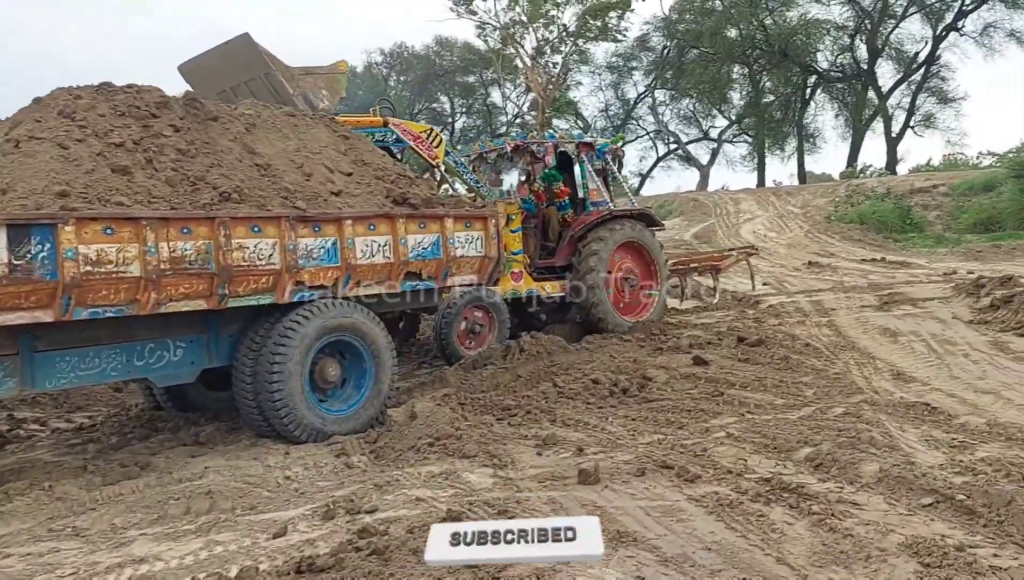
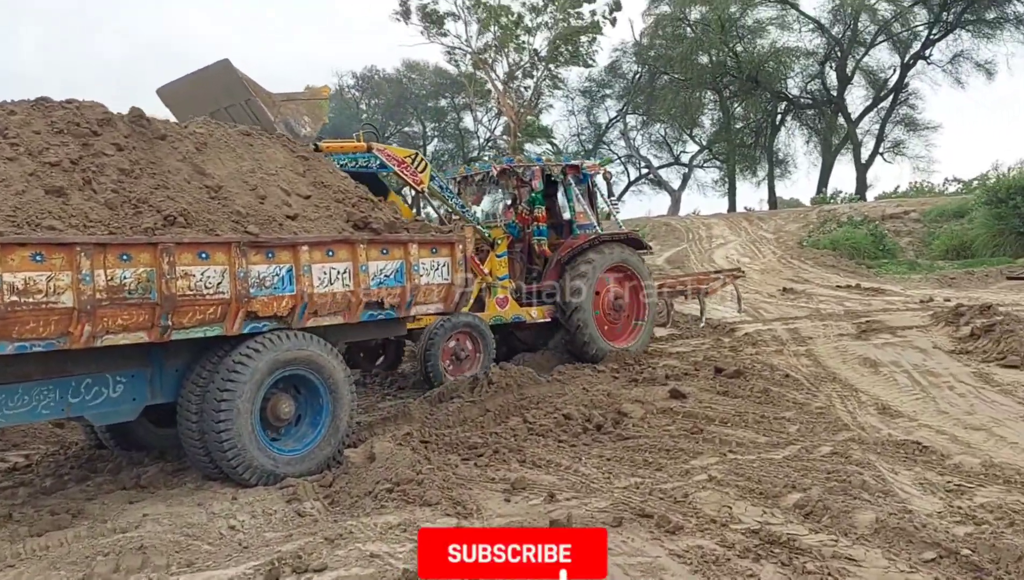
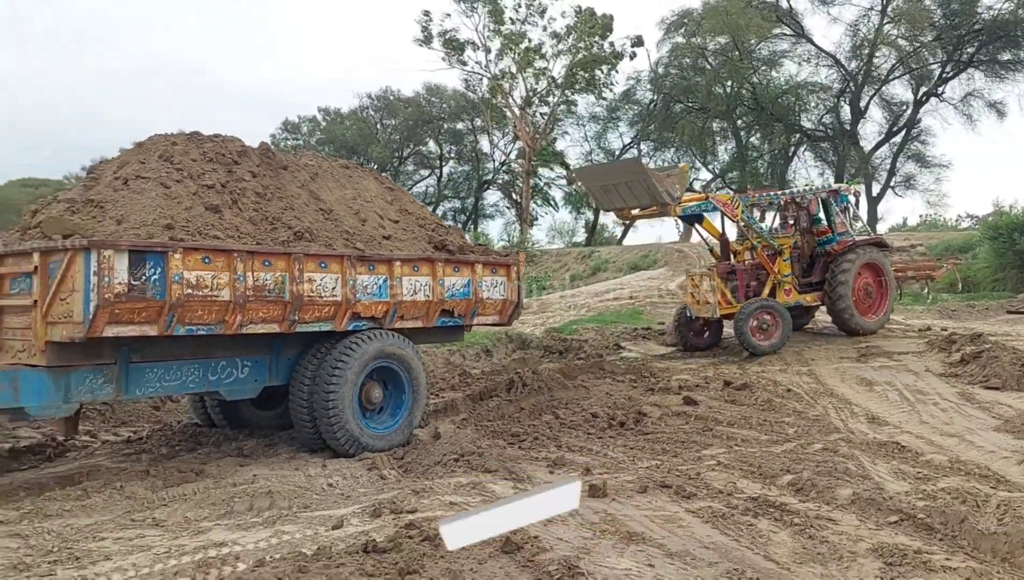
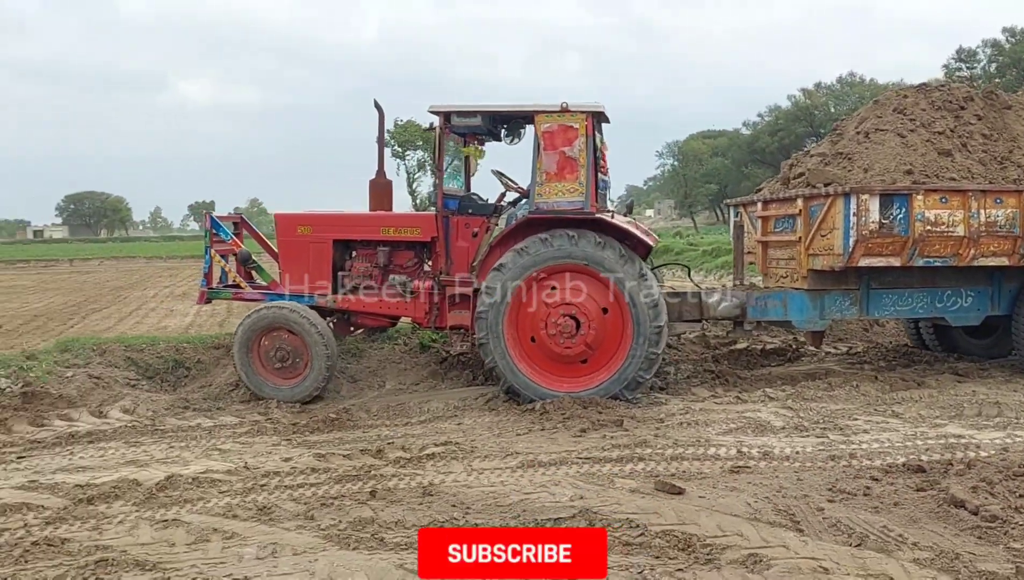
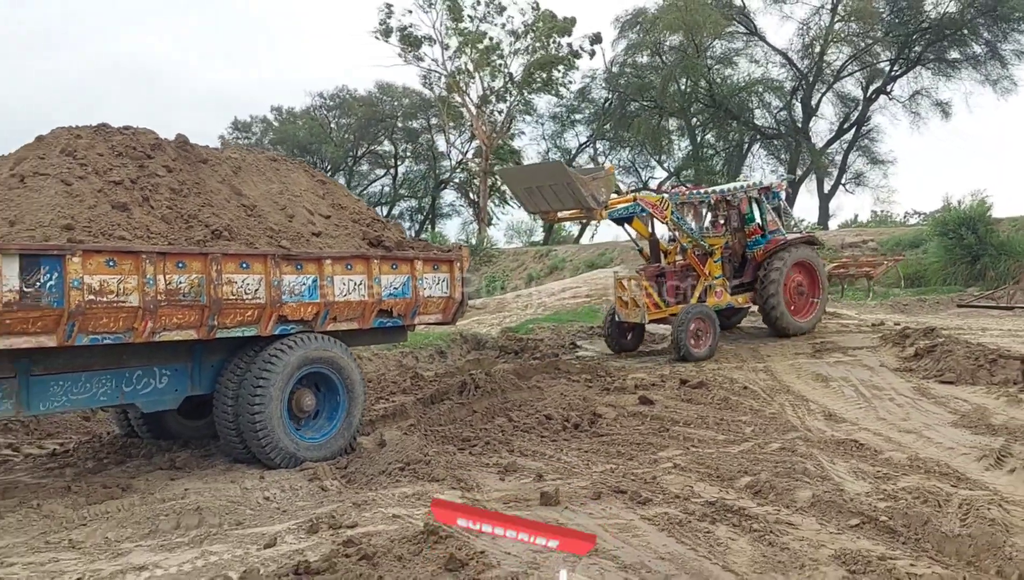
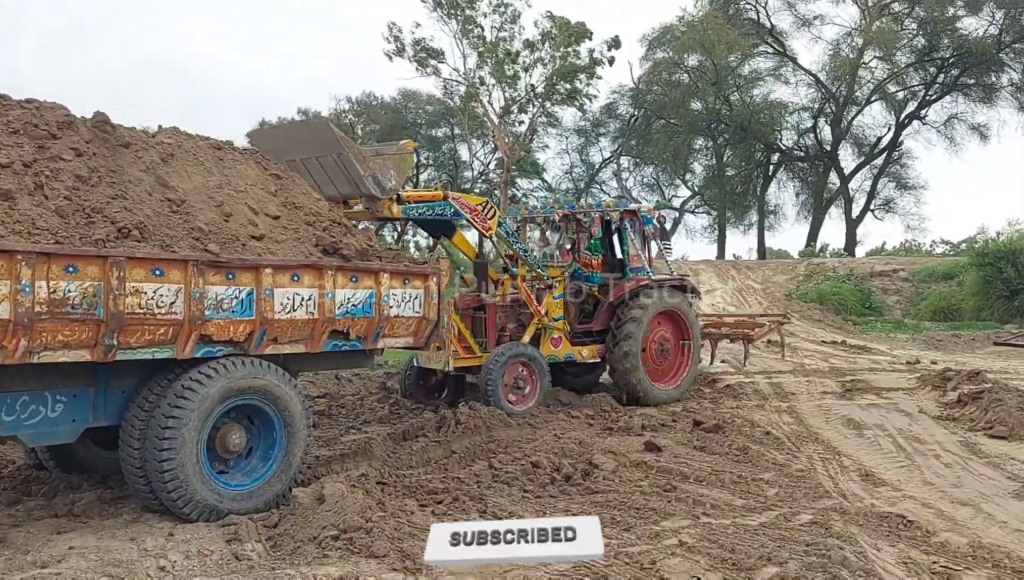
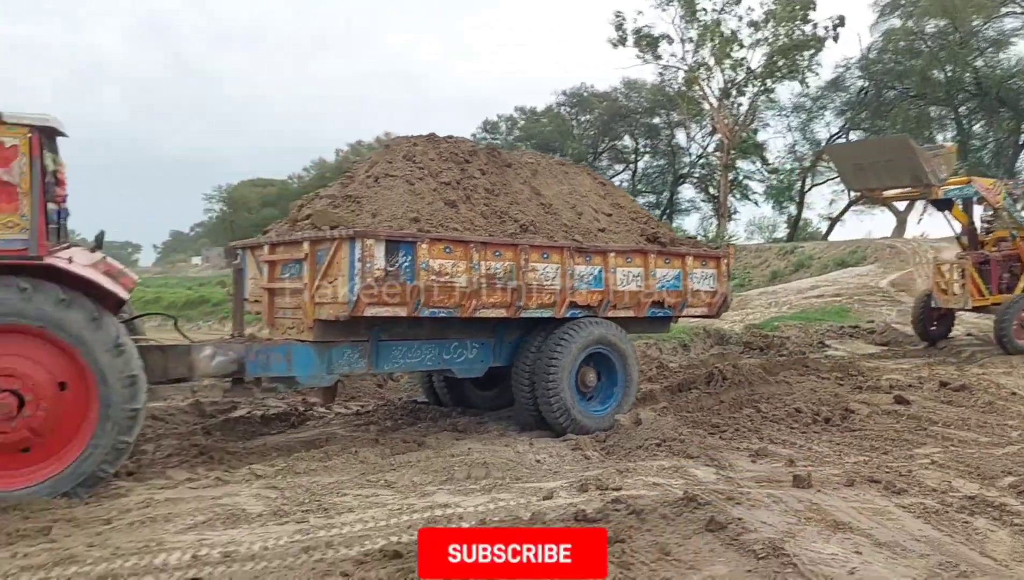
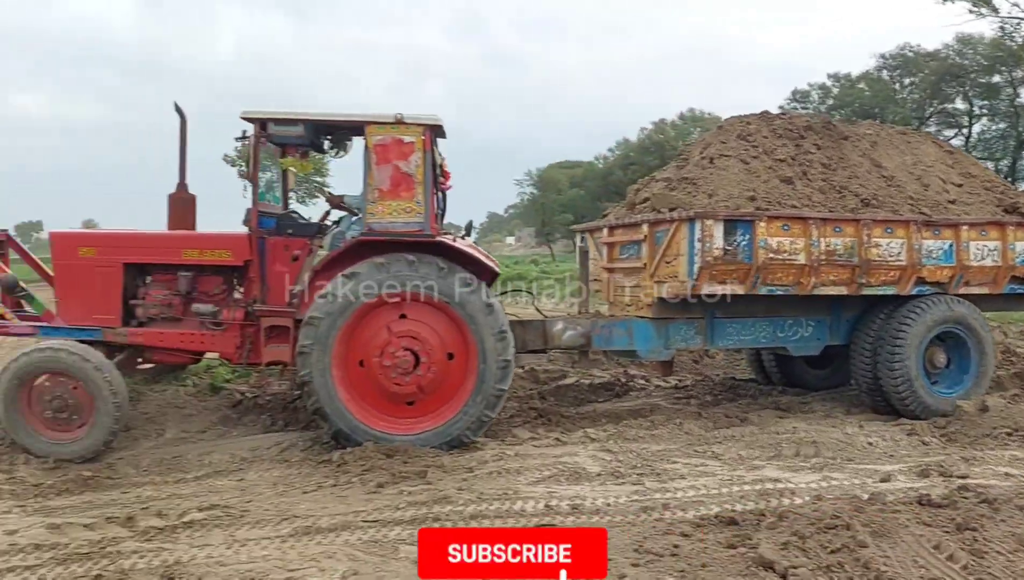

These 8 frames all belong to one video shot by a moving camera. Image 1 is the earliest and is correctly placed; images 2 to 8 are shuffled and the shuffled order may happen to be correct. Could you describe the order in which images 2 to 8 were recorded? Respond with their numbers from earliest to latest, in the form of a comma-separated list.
2, 6, 5, 3, 7, 8, 4
